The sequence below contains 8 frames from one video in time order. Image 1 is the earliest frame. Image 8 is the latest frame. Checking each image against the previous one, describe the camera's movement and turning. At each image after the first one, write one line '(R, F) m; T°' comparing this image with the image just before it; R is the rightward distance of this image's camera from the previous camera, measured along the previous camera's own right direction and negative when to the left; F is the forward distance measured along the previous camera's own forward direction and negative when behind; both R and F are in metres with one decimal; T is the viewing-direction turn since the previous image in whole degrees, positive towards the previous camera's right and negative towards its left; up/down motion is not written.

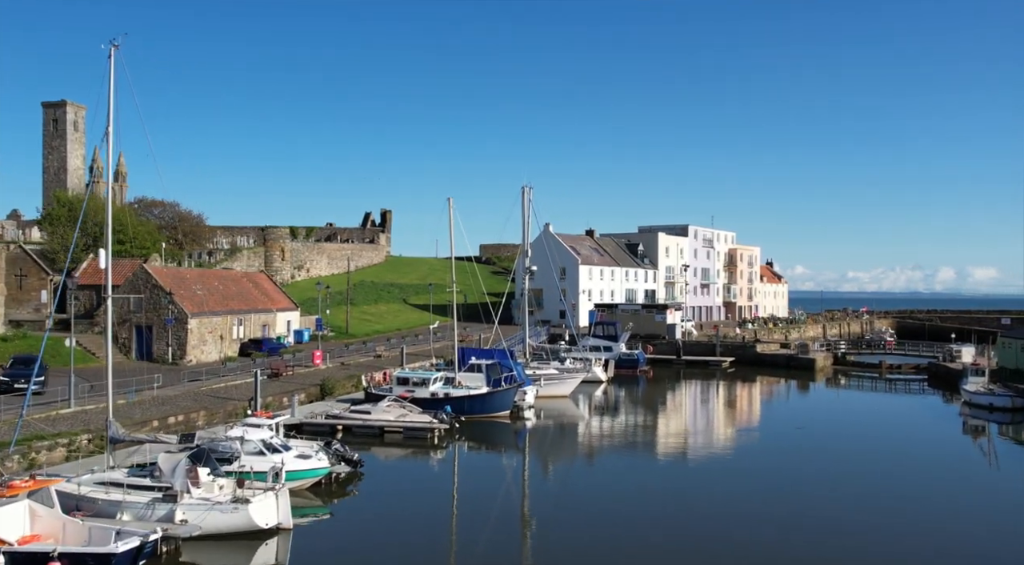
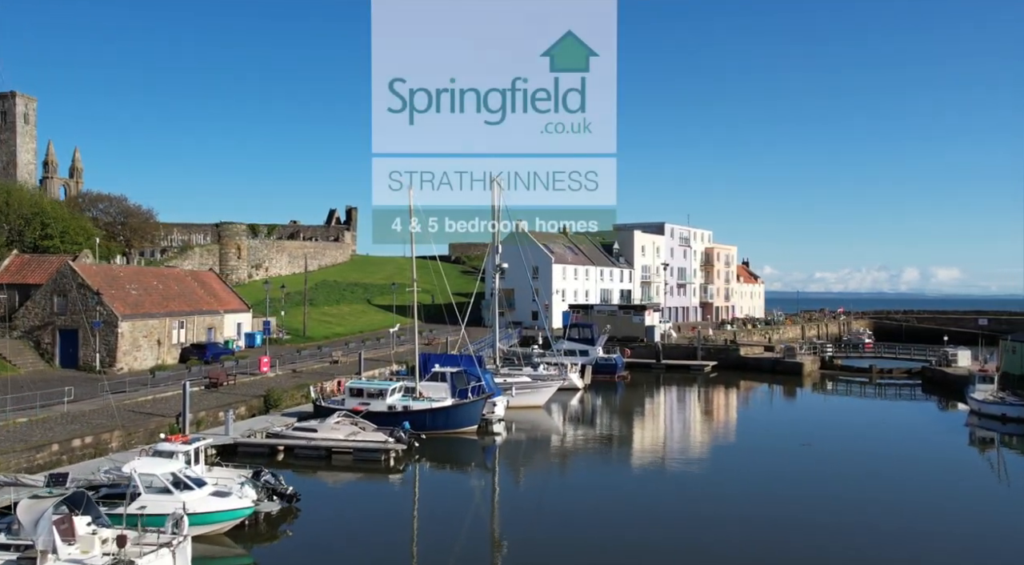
(+0.1, +4.0) m; +2°
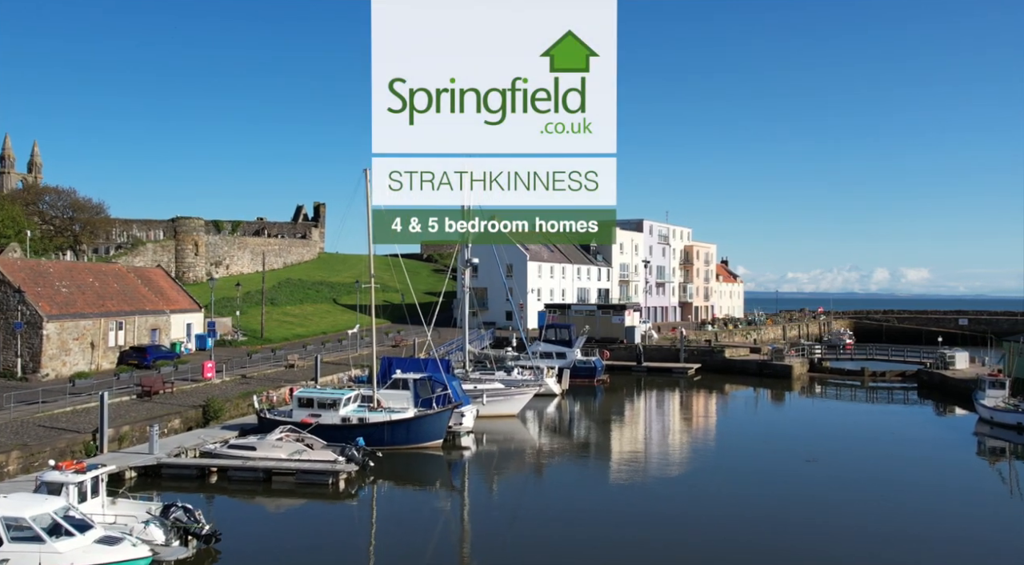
(+0.1, +3.6) m; +1°
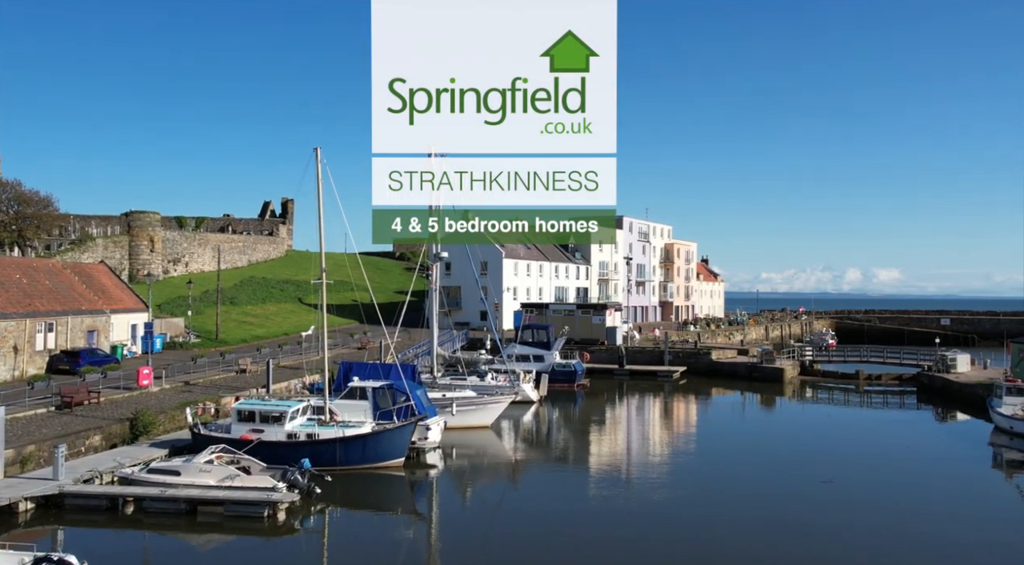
(+0.1, +3.6) m; +1°
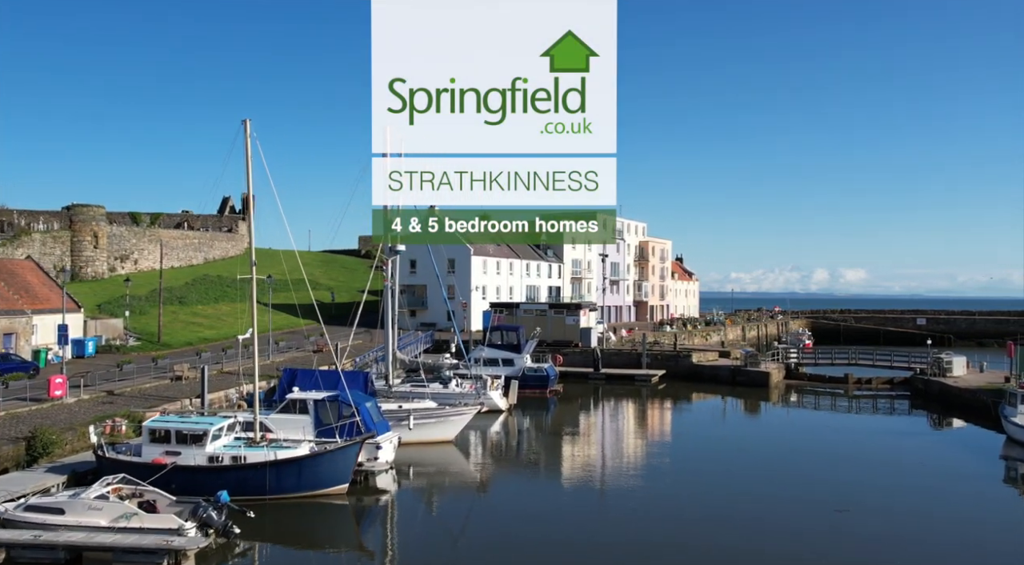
(+0.2, +3.6) m; +2°
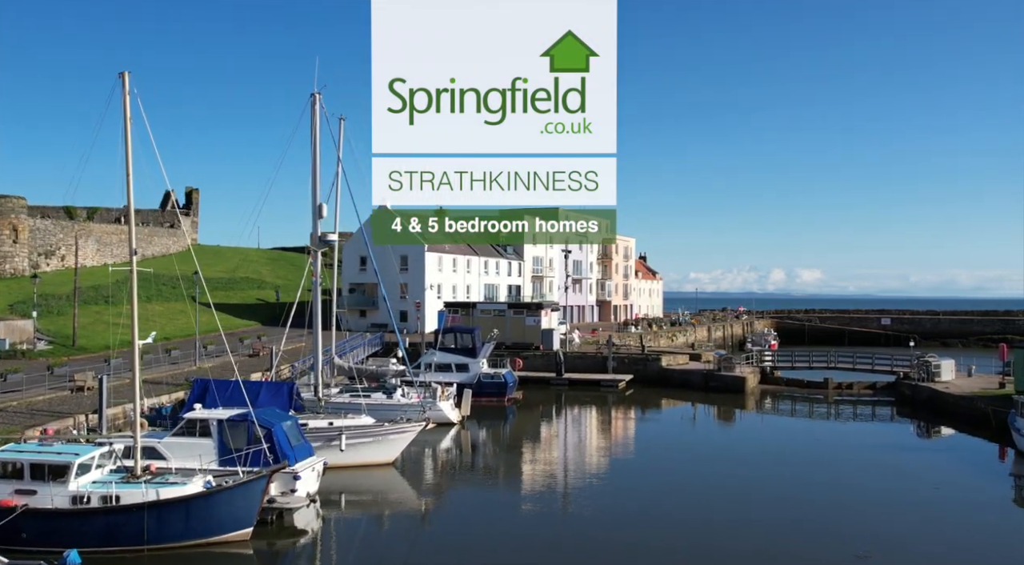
(+0.3, +4.1) m; +2°
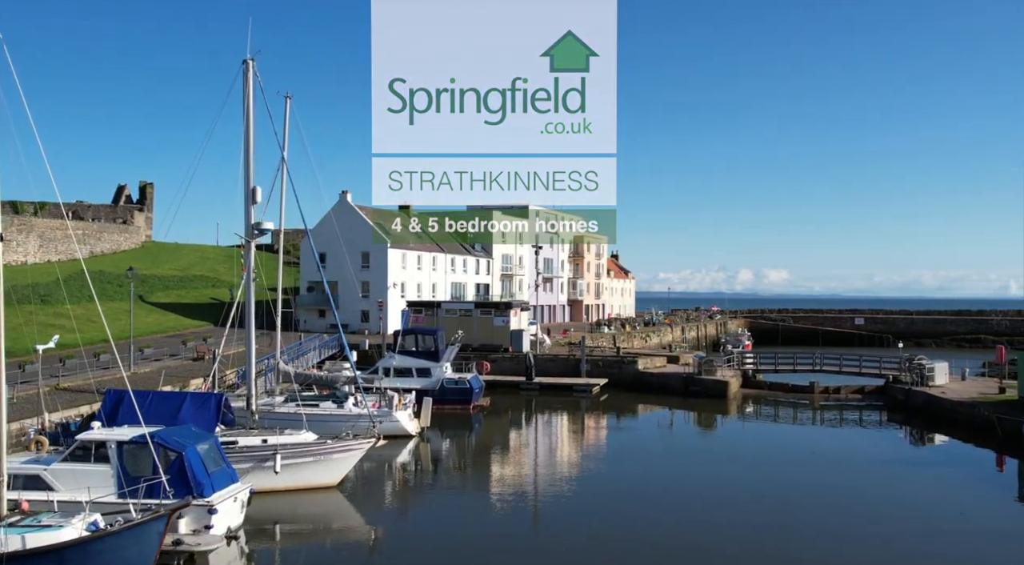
(+0.2, +3.2) m; +2°
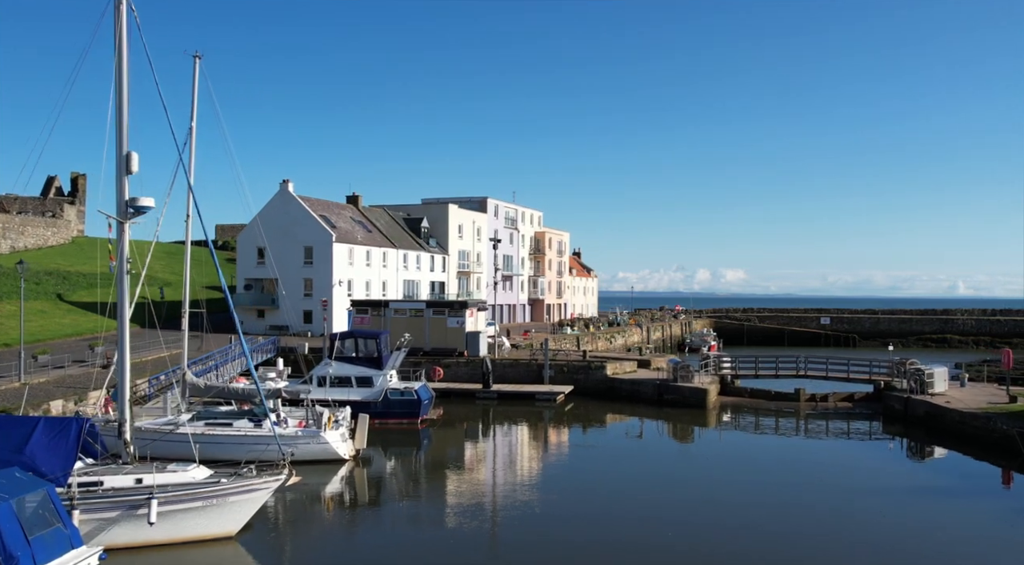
(+0.2, +4.6) m; +2°
